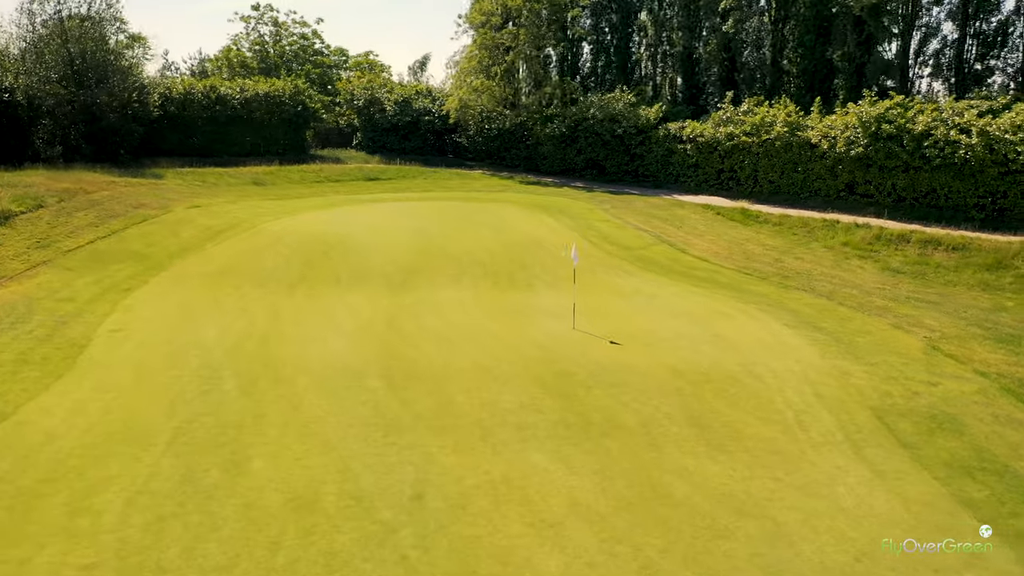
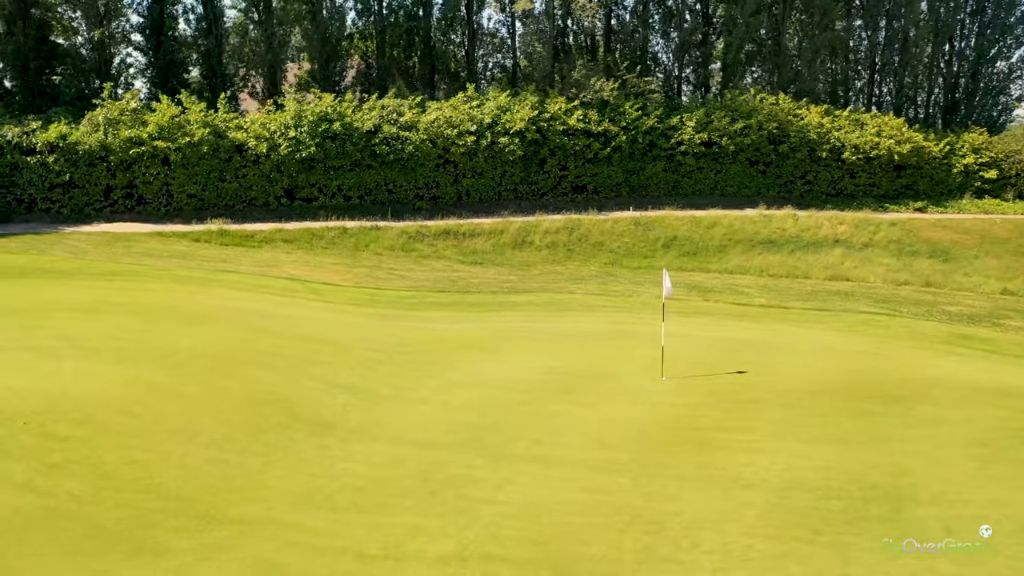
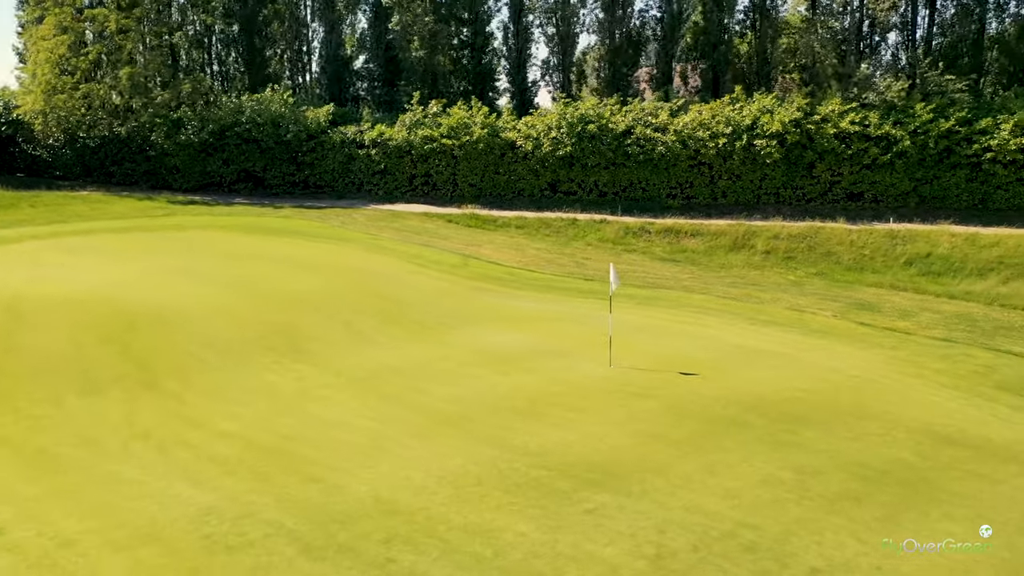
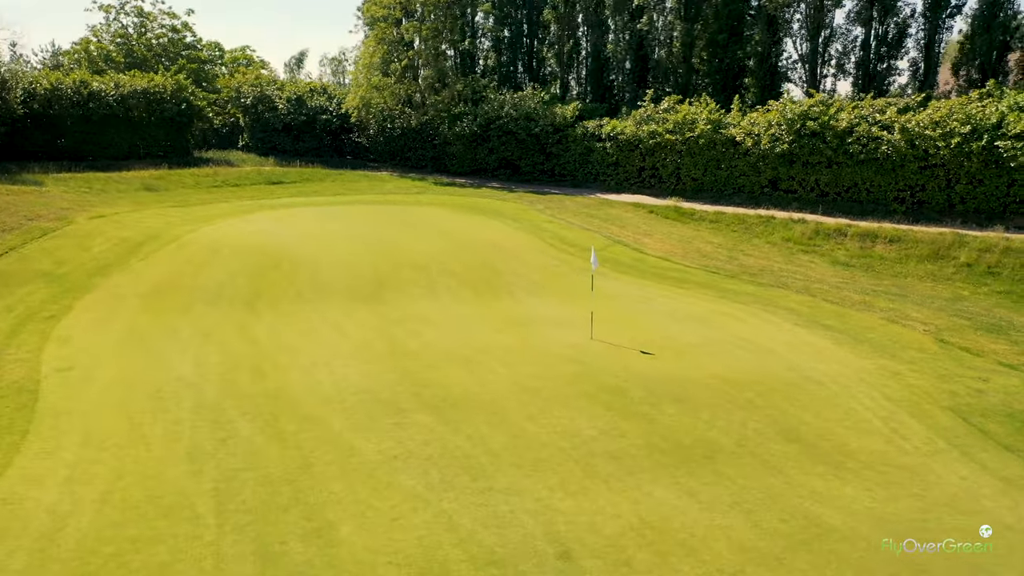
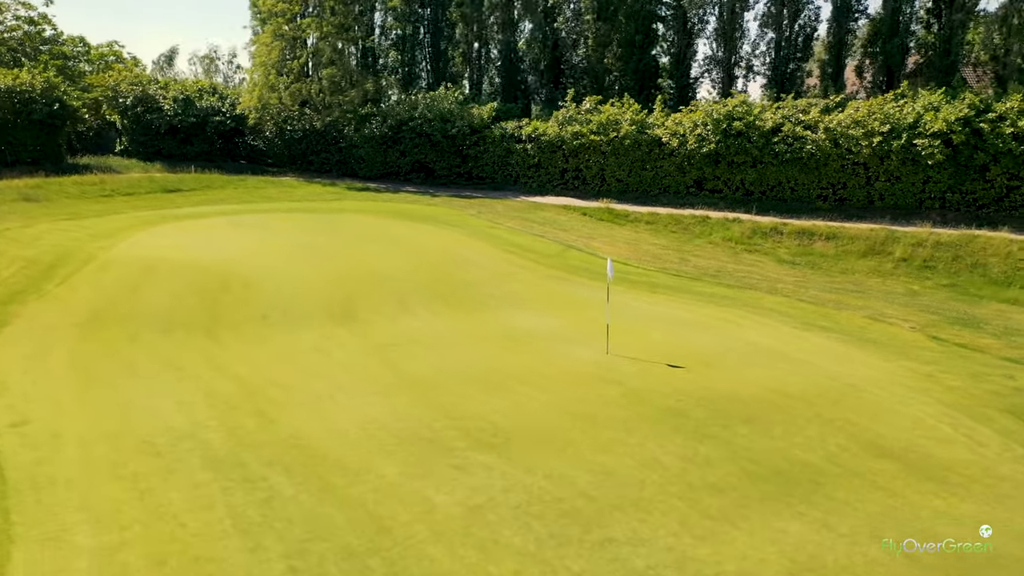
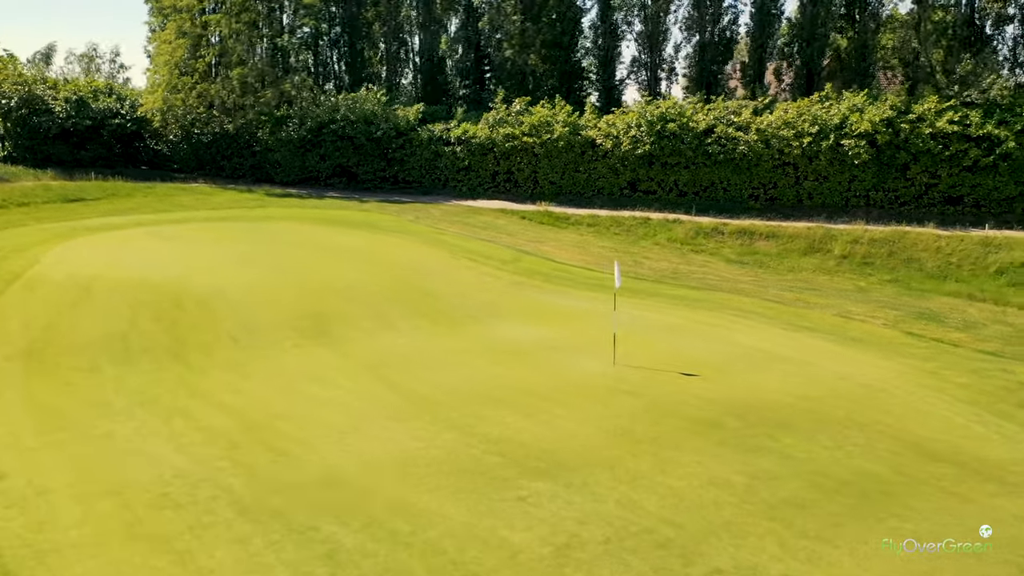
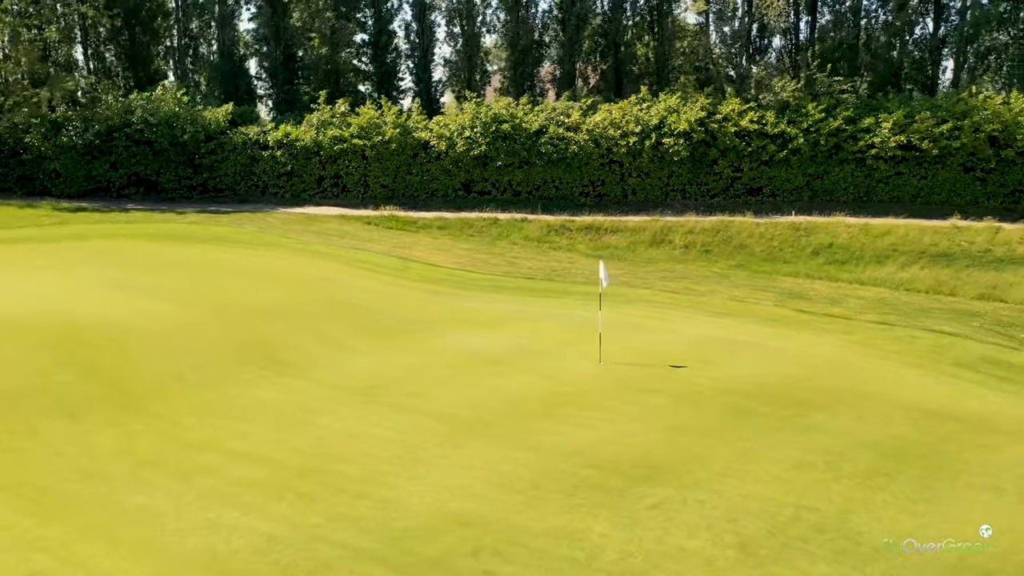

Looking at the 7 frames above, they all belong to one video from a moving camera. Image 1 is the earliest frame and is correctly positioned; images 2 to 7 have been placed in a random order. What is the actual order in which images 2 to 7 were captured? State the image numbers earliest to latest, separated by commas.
4, 5, 6, 3, 7, 2
